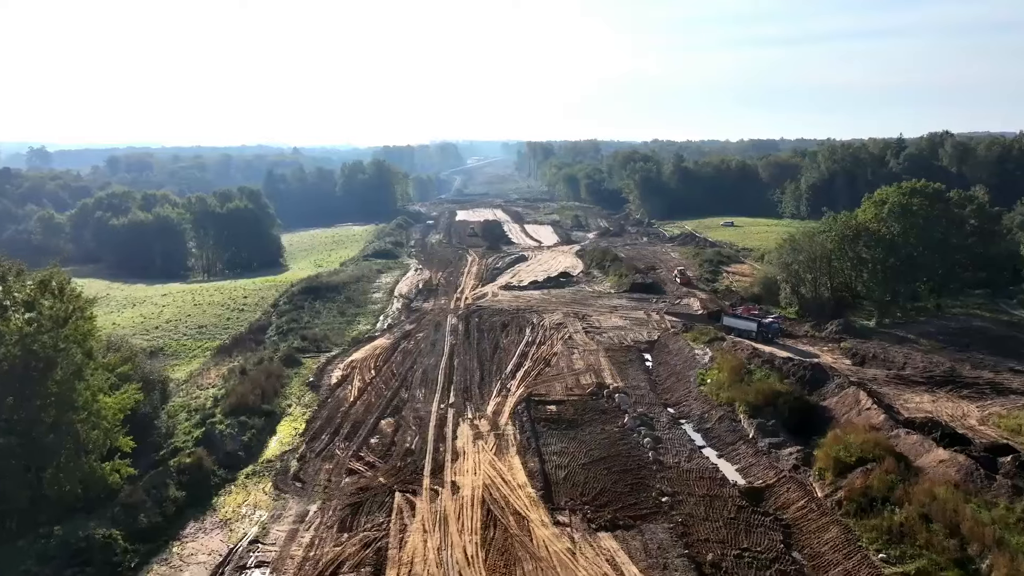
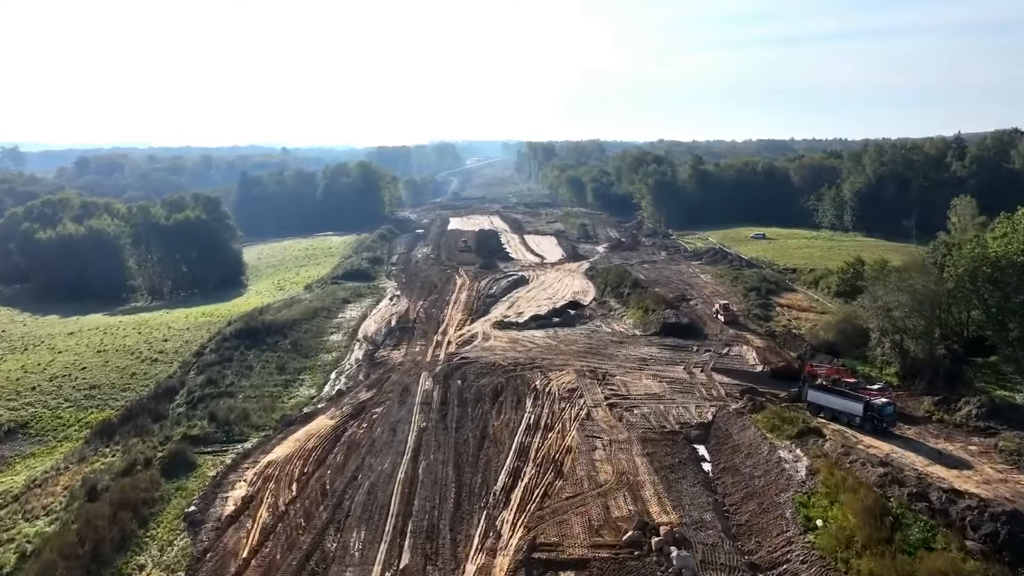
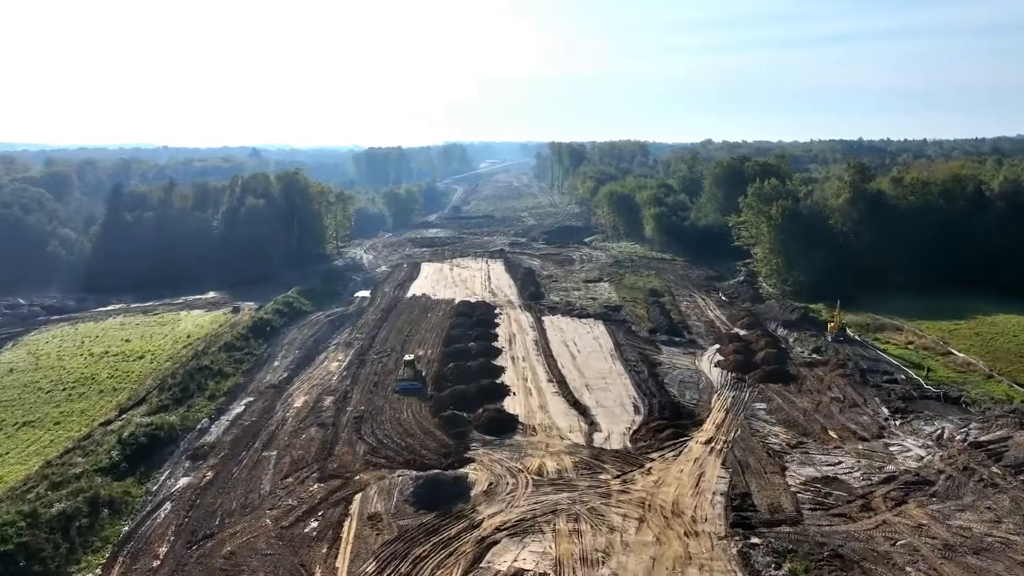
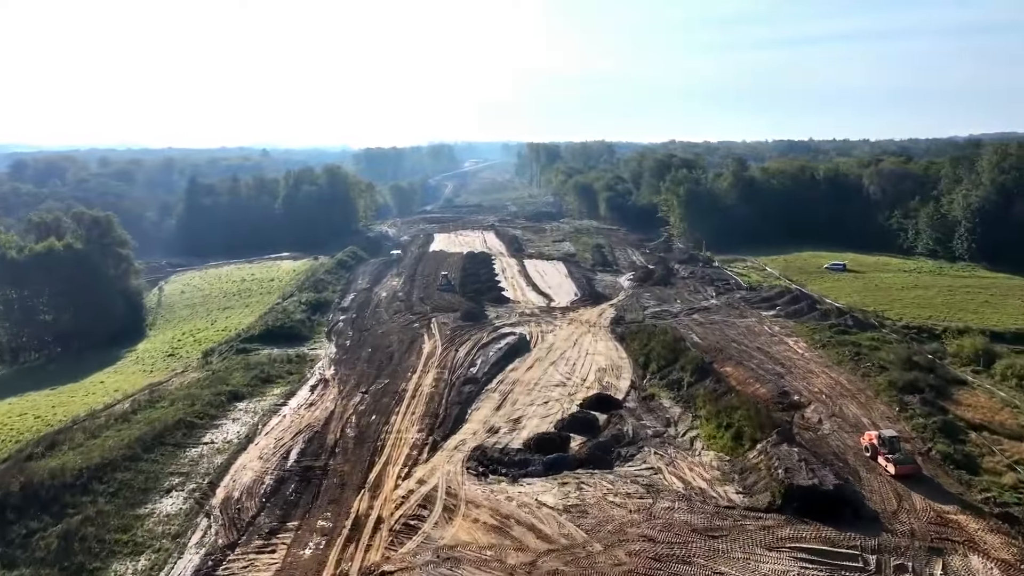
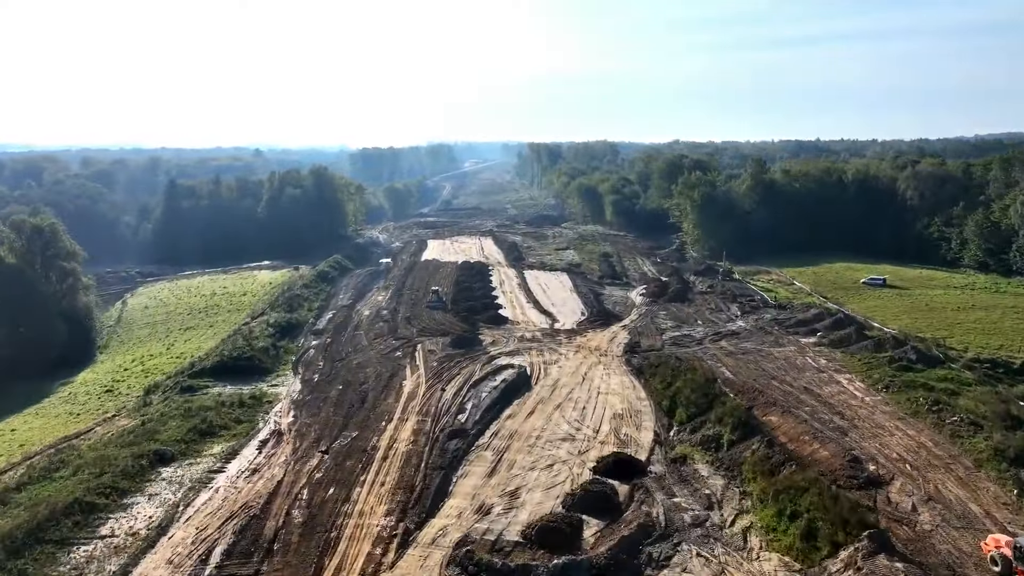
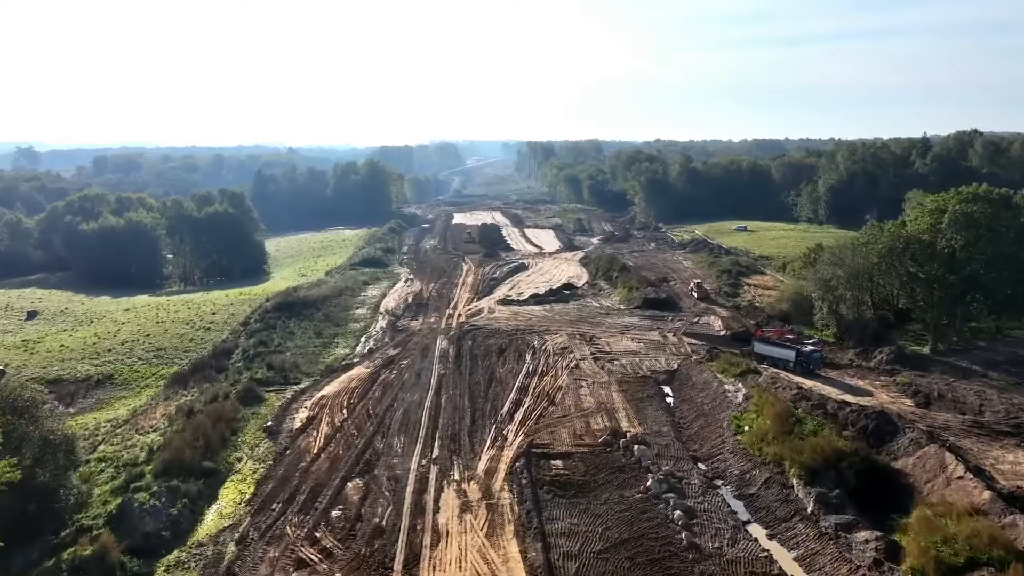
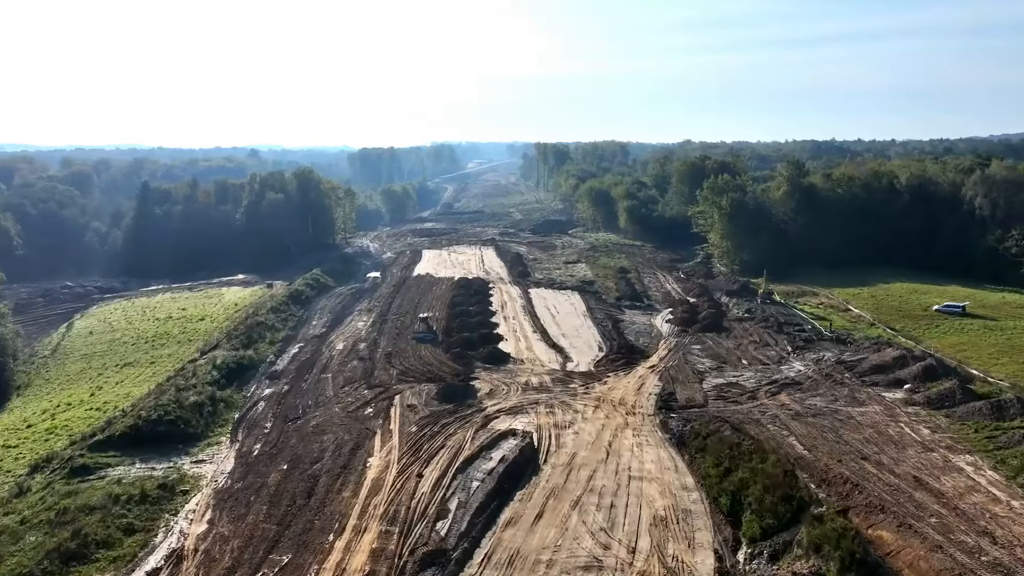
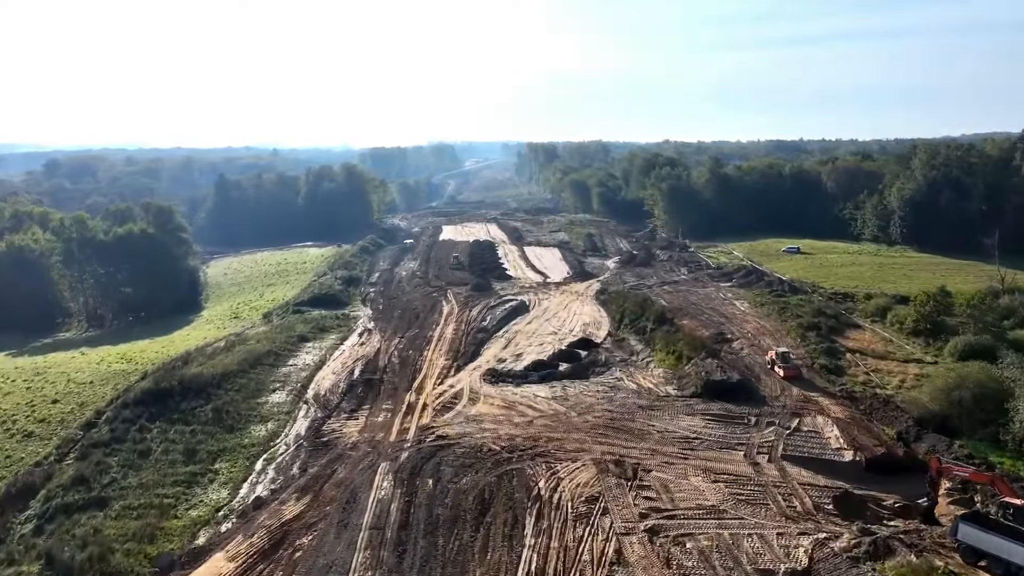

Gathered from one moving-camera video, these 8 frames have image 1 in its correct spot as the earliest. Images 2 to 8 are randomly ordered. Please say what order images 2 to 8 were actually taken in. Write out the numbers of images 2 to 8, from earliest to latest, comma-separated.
6, 2, 8, 4, 5, 7, 3
